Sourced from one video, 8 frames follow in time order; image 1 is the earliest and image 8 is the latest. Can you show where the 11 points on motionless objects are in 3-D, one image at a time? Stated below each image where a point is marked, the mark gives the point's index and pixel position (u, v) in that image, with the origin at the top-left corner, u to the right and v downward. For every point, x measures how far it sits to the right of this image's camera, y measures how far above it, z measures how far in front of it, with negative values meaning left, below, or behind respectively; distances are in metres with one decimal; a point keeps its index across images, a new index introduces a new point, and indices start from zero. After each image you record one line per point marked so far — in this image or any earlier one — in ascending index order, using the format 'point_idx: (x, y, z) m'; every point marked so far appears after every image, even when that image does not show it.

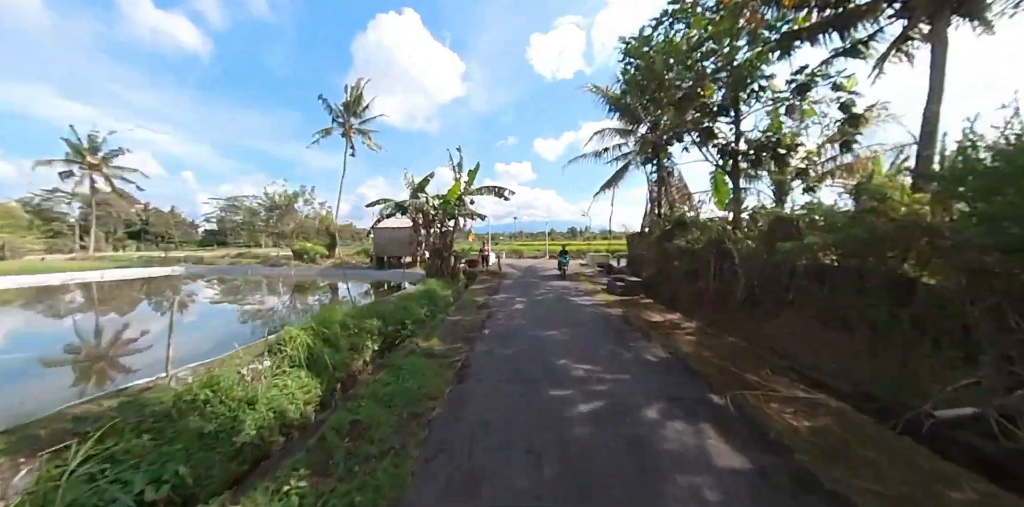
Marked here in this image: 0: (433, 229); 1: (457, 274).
0: (-3.3, +1.0, +13.6) m
1: (-2.4, -1.0, +13.7) m
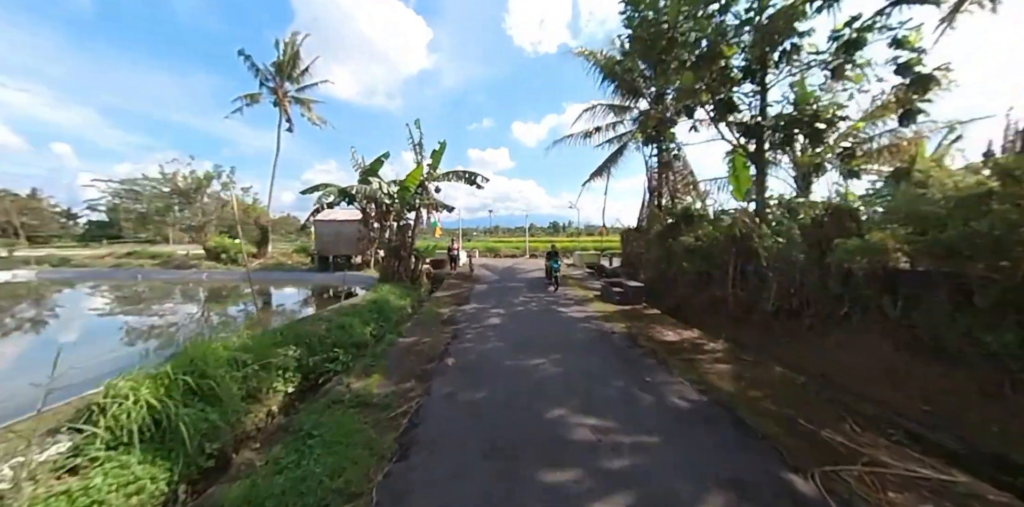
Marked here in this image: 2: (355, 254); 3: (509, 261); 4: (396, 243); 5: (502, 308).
0: (-4.1, +1.1, +11.1) m
1: (-3.3, -0.9, +11.3) m
2: (-8.2, 0.0, +17.8) m
3: (-0.2, -0.5, +17.0) m
4: (-3.9, +0.3, +10.9) m
5: (-0.2, -1.2, +7.3) m
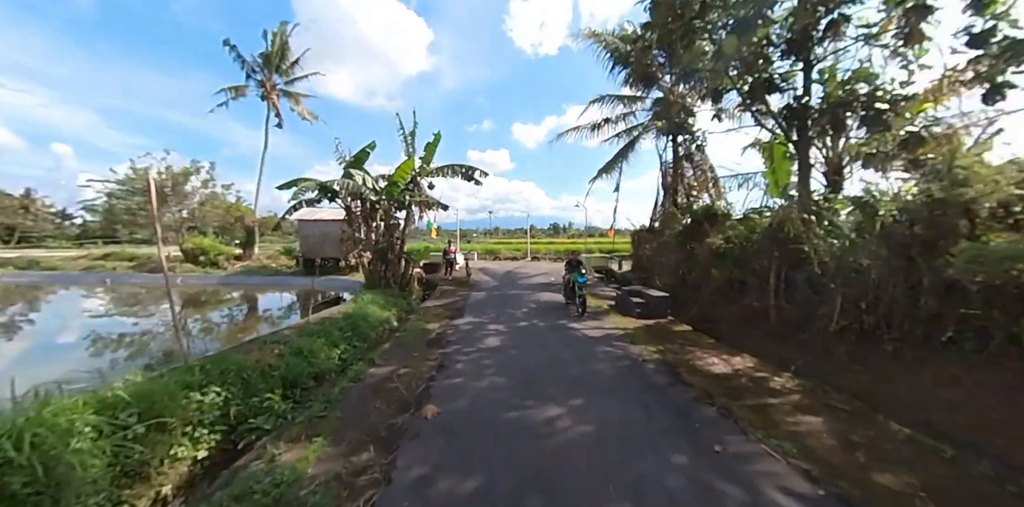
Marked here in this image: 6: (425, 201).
0: (-4.1, +1.0, +9.9) m
1: (-3.3, -1.0, +10.1) m
2: (-8.2, -0.1, +16.7) m
3: (-0.1, -0.6, +15.8) m
4: (-3.8, +0.2, +9.8) m
5: (-0.2, -1.3, +6.1) m
6: (-2.6, +1.6, +10.0) m
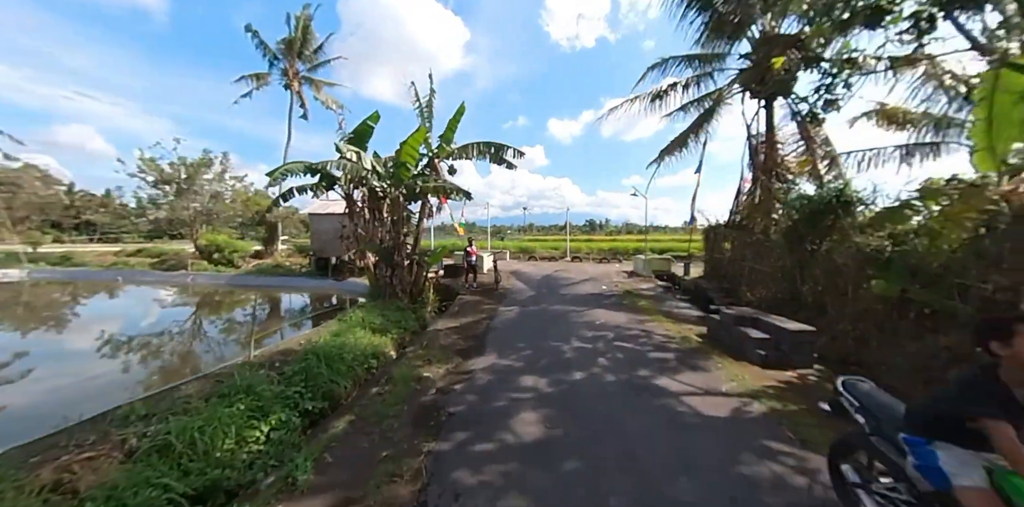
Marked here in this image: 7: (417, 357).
0: (-3.1, +0.9, +7.9) m
1: (-2.3, -1.0, +8.1) m
2: (-6.5, 0.0, +15.1) m
3: (+1.4, -0.6, +13.4) m
4: (-2.9, +0.2, +7.7) m
5: (+0.3, -1.4, +3.7) m
6: (-1.7, +1.5, +7.9) m
7: (-1.3, -1.4, +4.6) m
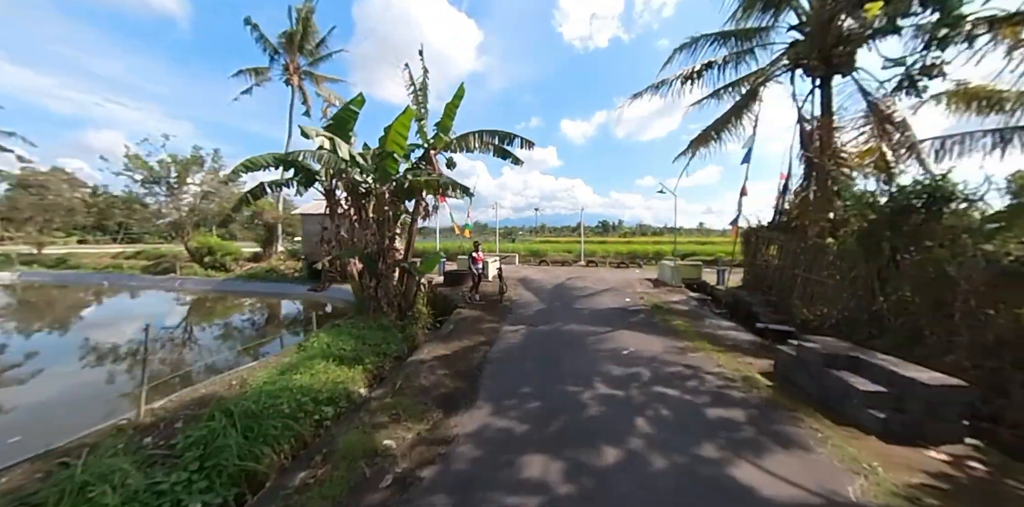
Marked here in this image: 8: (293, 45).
0: (-3.0, +0.8, +6.8) m
1: (-2.2, -1.2, +6.9) m
2: (-6.1, -0.2, +14.0) m
3: (+1.7, -0.8, +12.1) m
4: (-2.7, +0.1, +6.6) m
5: (+0.3, -1.5, +2.5) m
6: (-1.5, +1.4, +6.7) m
7: (-1.3, -1.6, +3.4) m
8: (-11.7, +11.1, +17.7) m
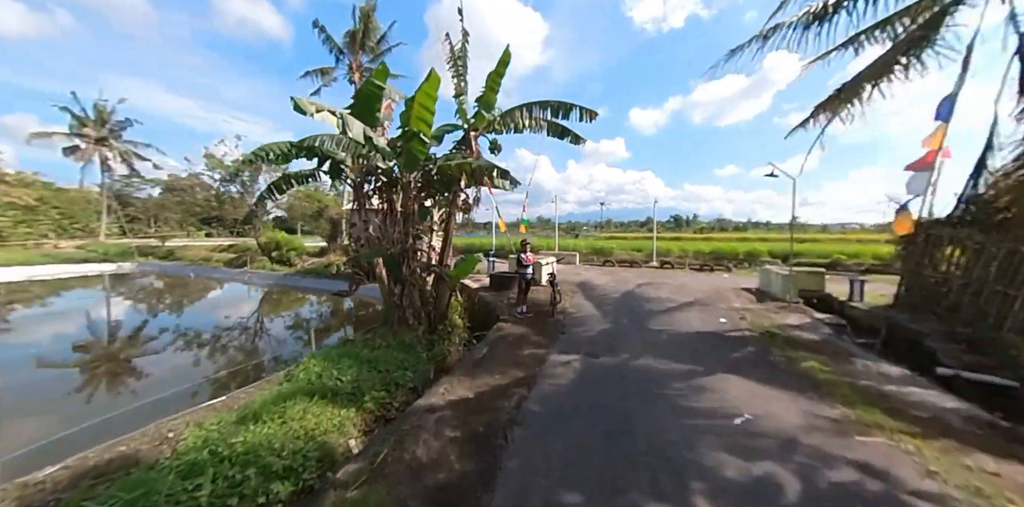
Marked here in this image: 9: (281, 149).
0: (-2.1, +0.8, +5.8) m
1: (-1.3, -1.2, +5.8) m
2: (-3.8, 0.0, +13.5) m
3: (+3.5, -0.8, +10.2) m
4: (-1.9, 0.0, +5.6) m
5: (+0.3, -1.6, +1.0) m
6: (-0.6, +1.4, +5.4) m
7: (-1.1, -1.6, +2.2) m
8: (-8.4, +11.4, +18.0) m
9: (-3.7, +1.7, +5.3) m
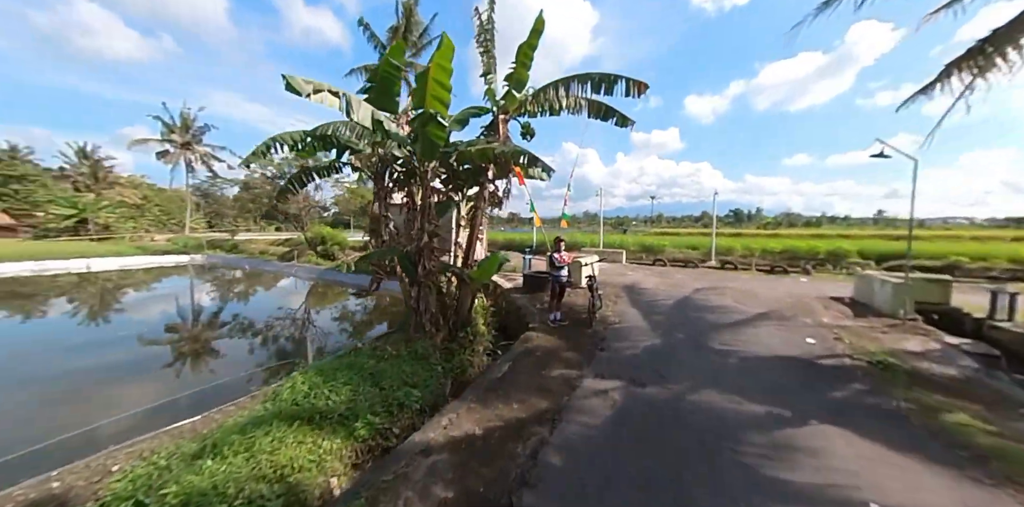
0: (-1.6, +0.8, +5.3) m
1: (-0.8, -1.2, +5.2) m
2: (-2.3, +0.1, +13.2) m
3: (+4.5, -0.7, +8.9) m
4: (-1.4, +0.1, +5.0) m
5: (+0.1, -1.7, +0.2) m
6: (-0.2, +1.4, +4.7) m
7: (-1.1, -1.7, +1.6) m
8: (-6.2, +11.7, +18.1) m
9: (-3.3, +1.7, +5.0) m
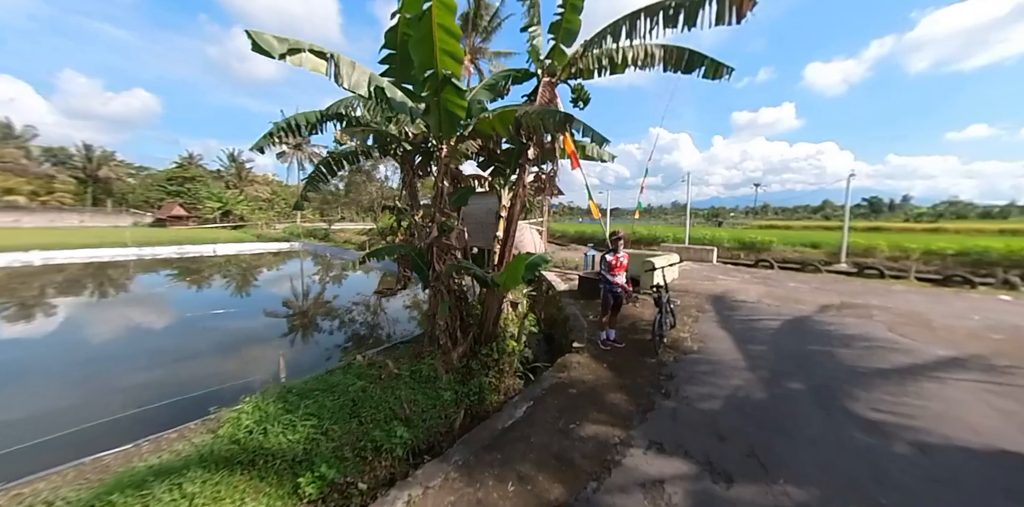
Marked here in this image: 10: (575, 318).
0: (-1.1, +0.9, +4.5) m
1: (-0.4, -1.1, +4.3) m
2: (0.0, +0.4, +12.3) m
3: (+5.7, -0.8, +6.6) m
4: (-1.0, +0.1, +4.2) m
5: (-0.6, -1.8, -0.8) m
6: (+0.2, +1.4, +3.6) m
7: (-1.5, -1.7, +0.8) m
8: (-2.4, +12.1, +17.6) m
9: (-2.7, +1.8, +4.5) m
10: (+1.1, -1.0, +5.5) m
